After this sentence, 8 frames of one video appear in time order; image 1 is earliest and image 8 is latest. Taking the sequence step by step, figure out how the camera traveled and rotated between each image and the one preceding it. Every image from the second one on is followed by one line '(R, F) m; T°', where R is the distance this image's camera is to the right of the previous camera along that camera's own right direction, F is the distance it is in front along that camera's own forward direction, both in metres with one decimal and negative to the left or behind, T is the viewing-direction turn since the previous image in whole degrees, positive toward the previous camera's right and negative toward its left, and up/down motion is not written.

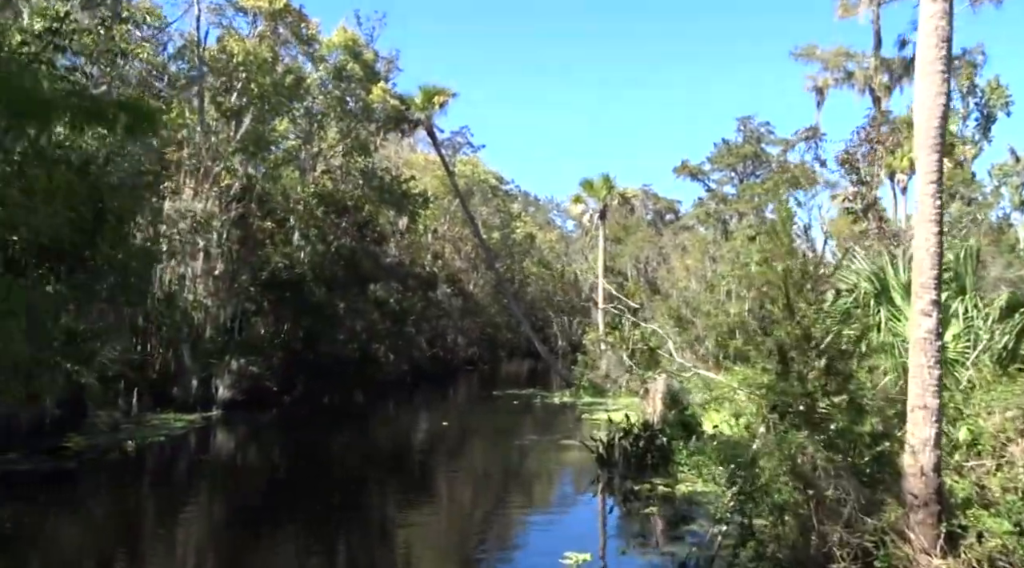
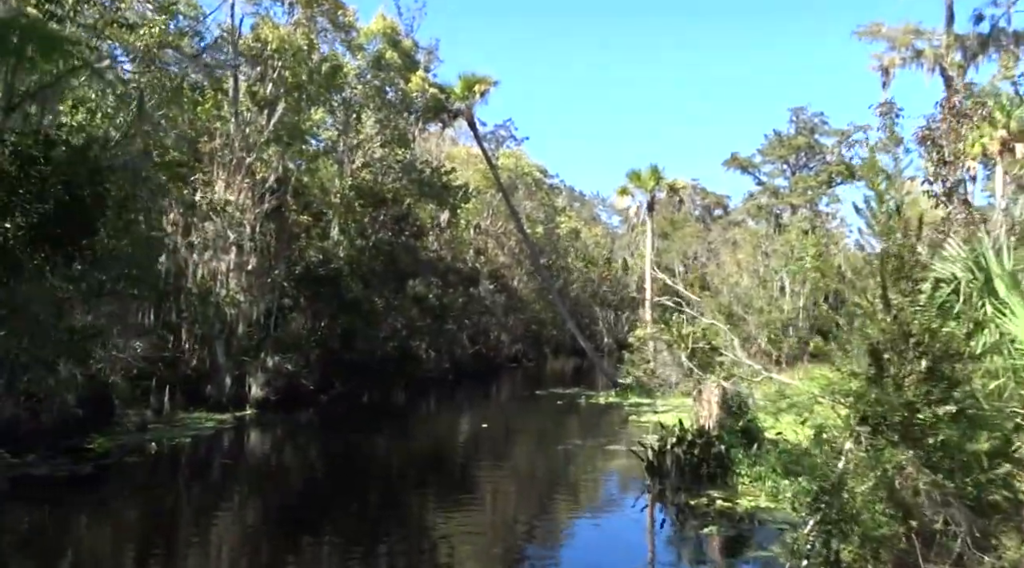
(+0.1, +1.1) m; -3°
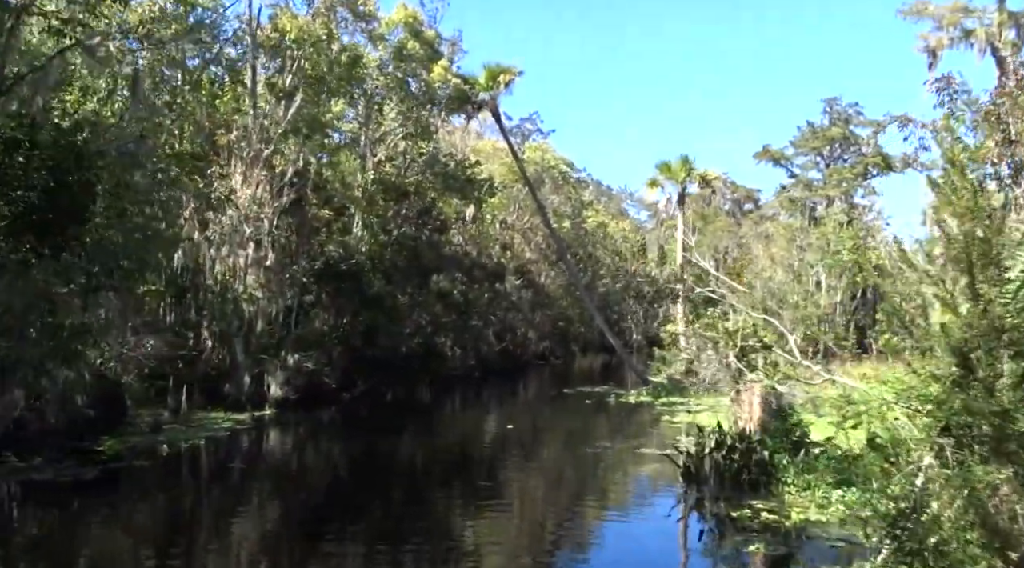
(0.0, +0.8) m; -2°
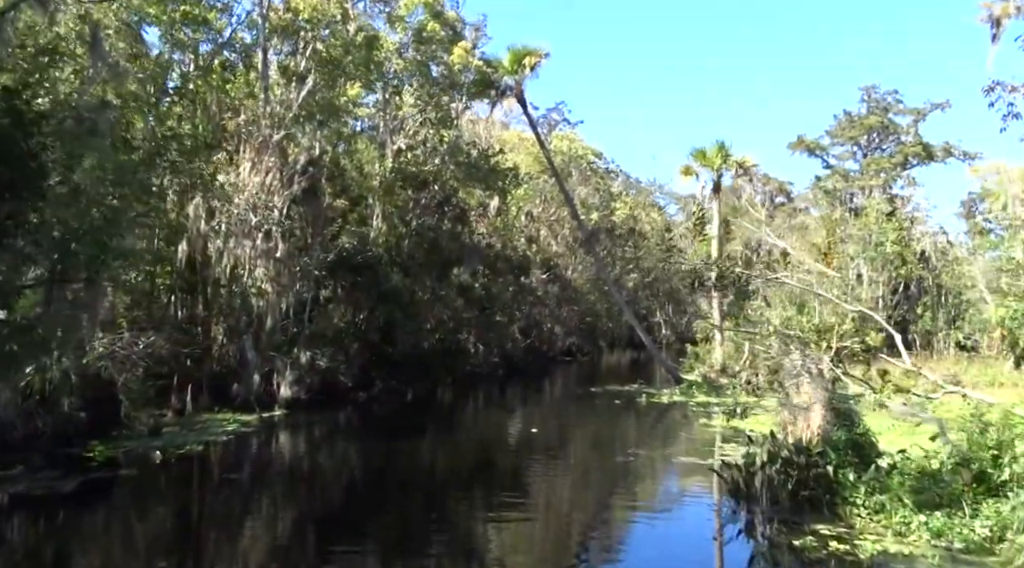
(0.0, +1.3) m; -2°
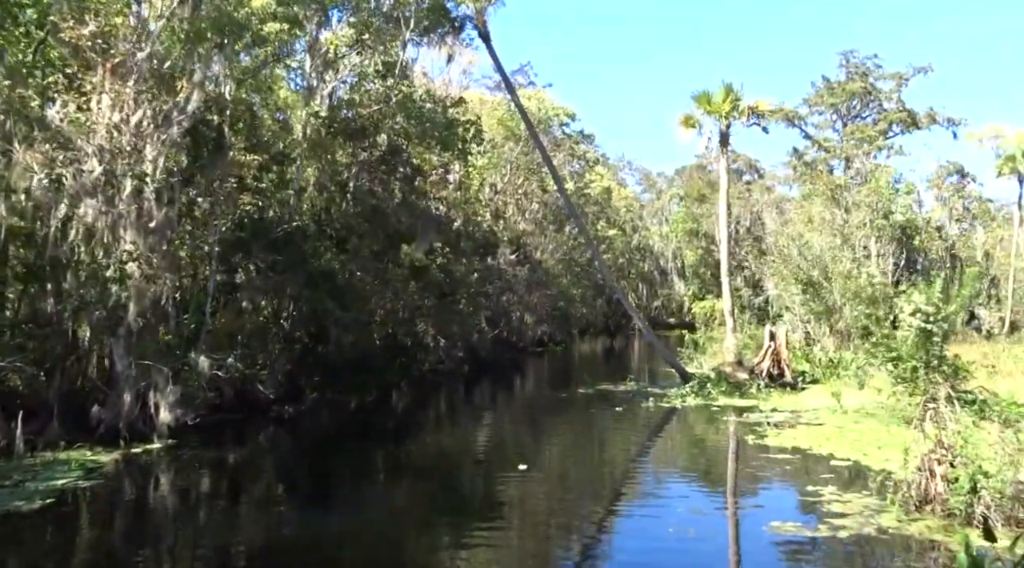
(-0.2, +5.2) m; +3°
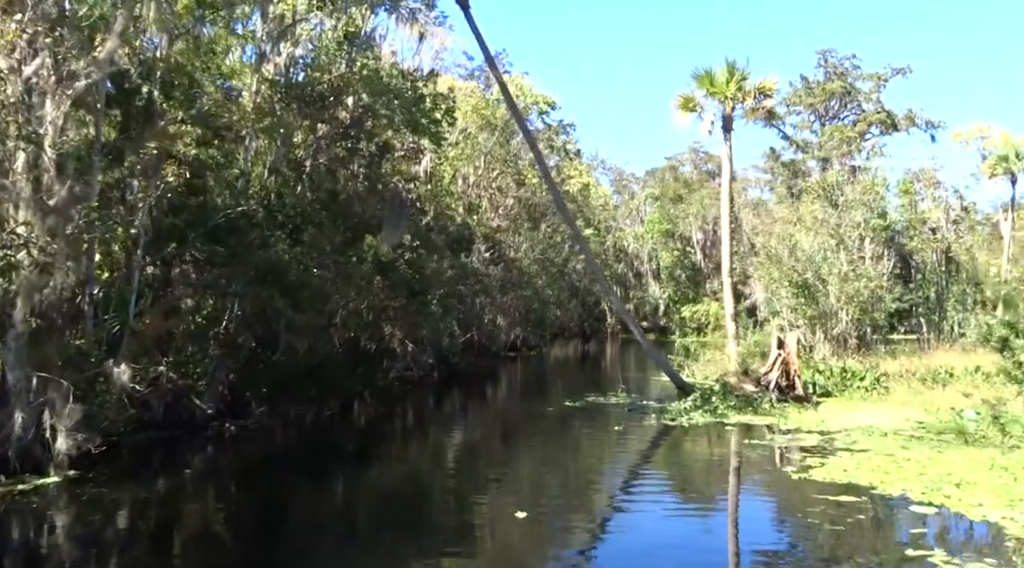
(-0.3, +2.5) m; +2°
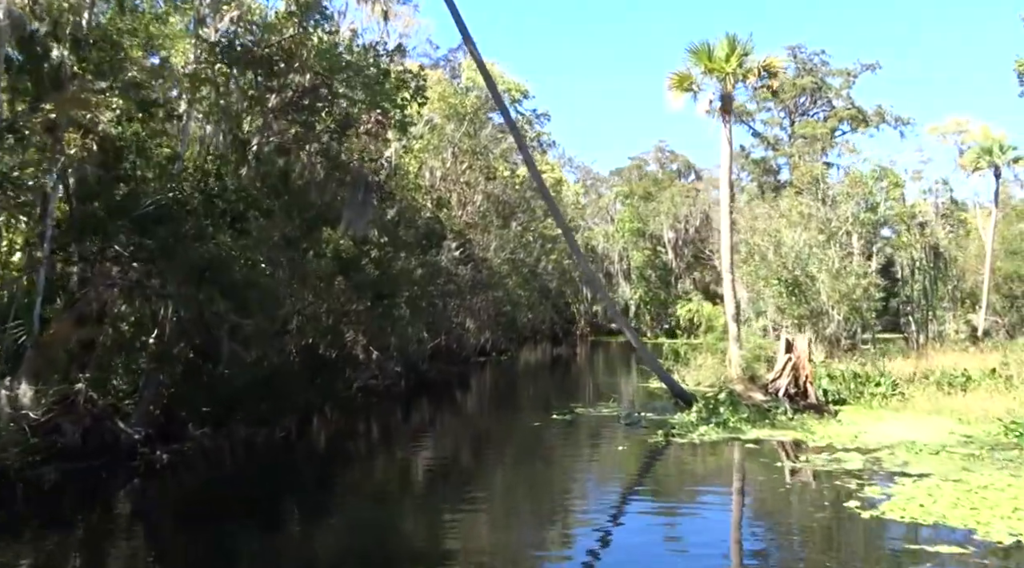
(-0.4, +2.2) m; +3°
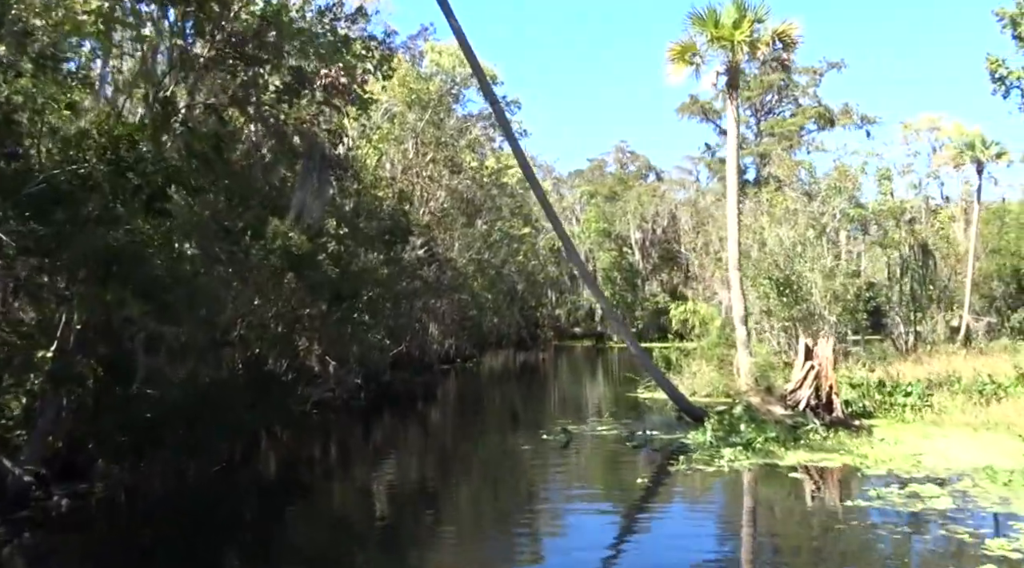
(-0.5, +2.5) m; +3°
